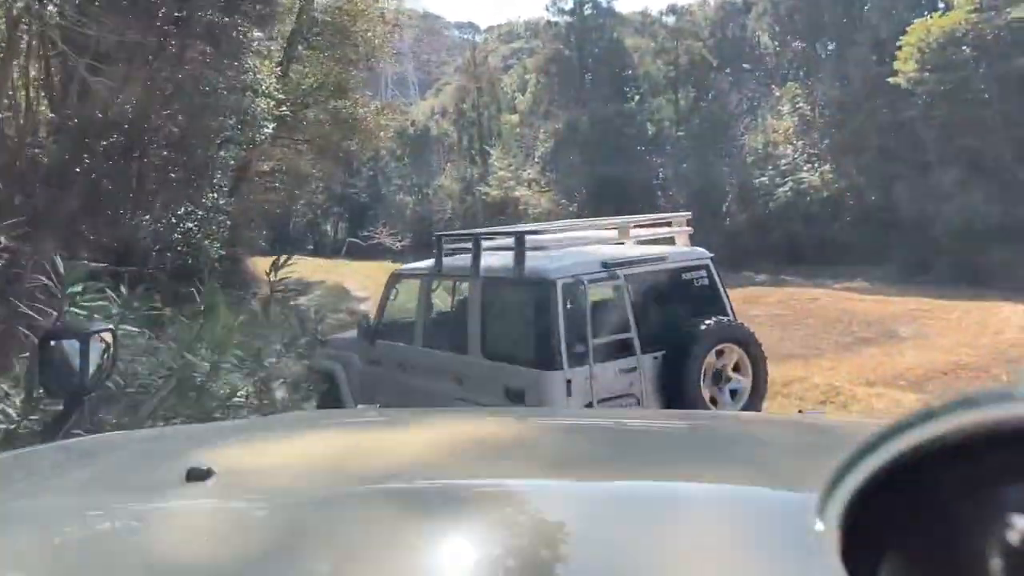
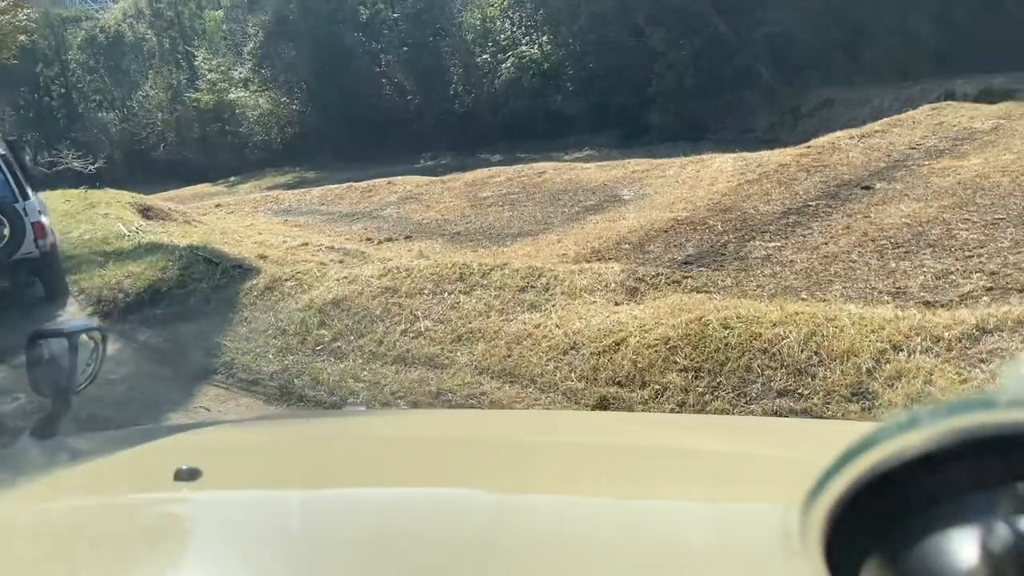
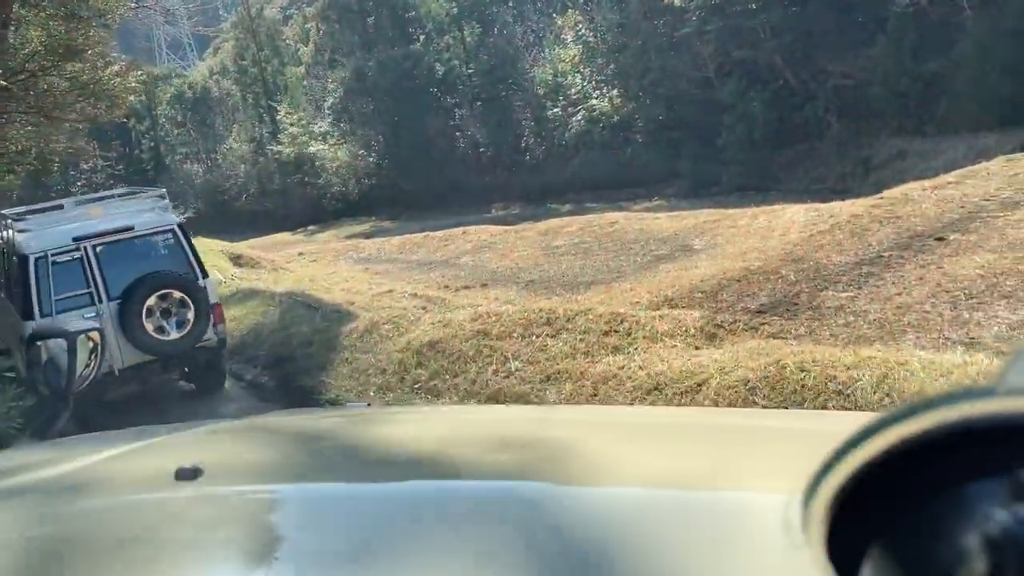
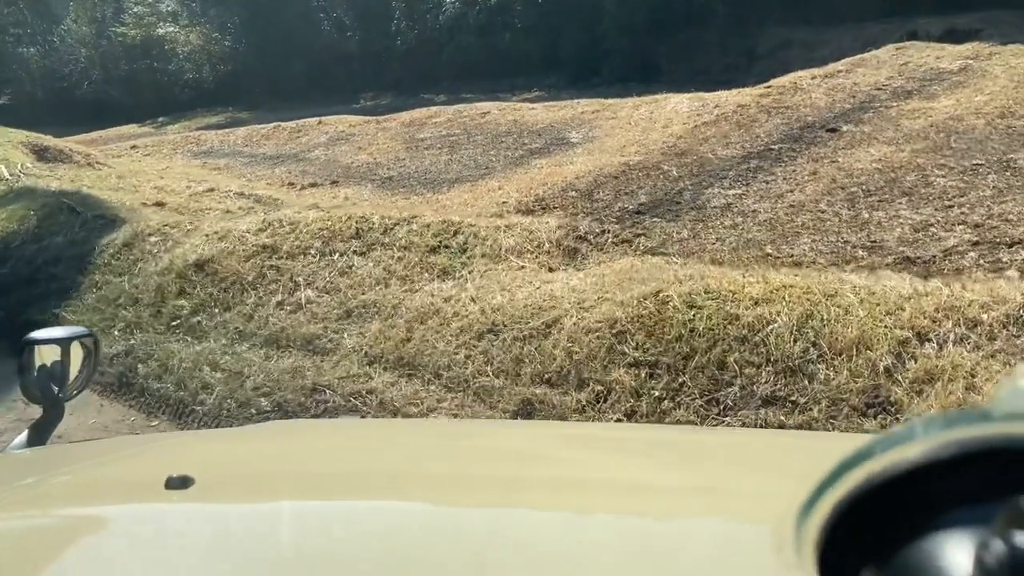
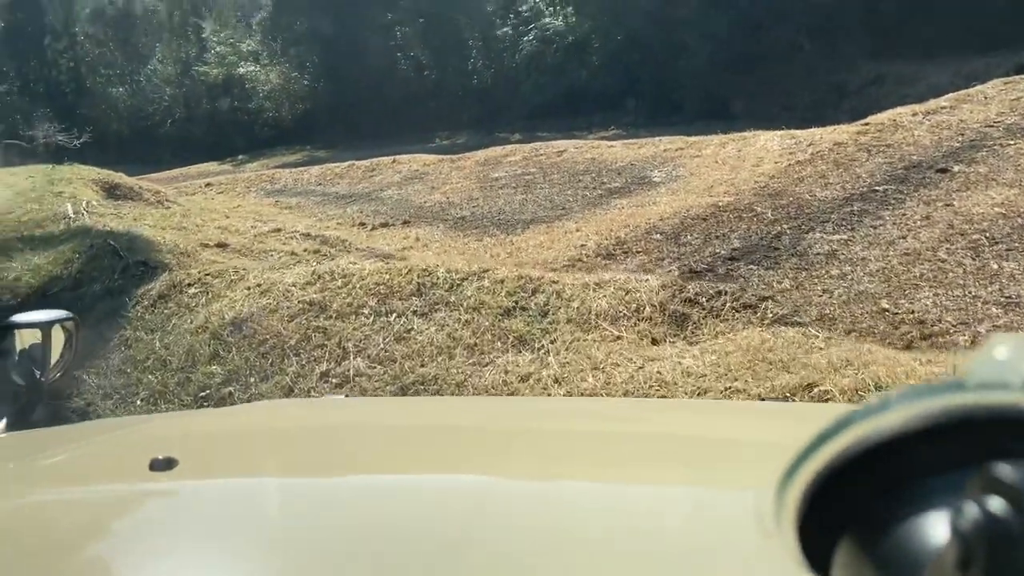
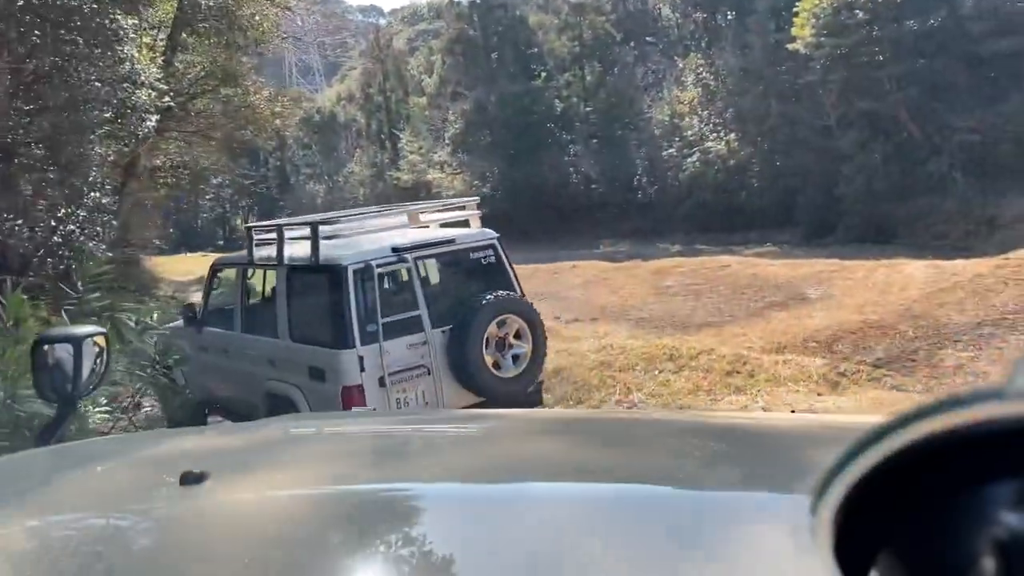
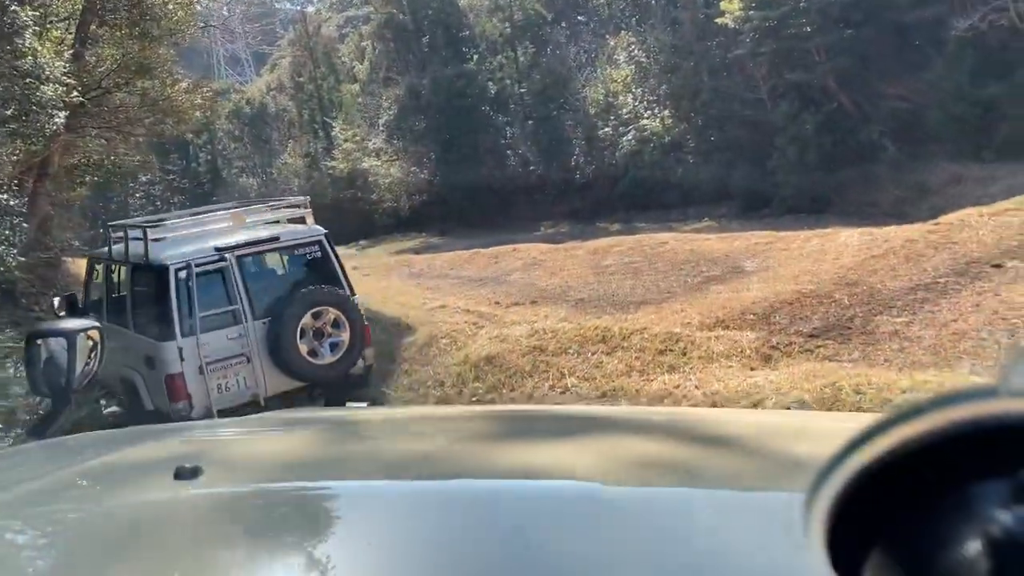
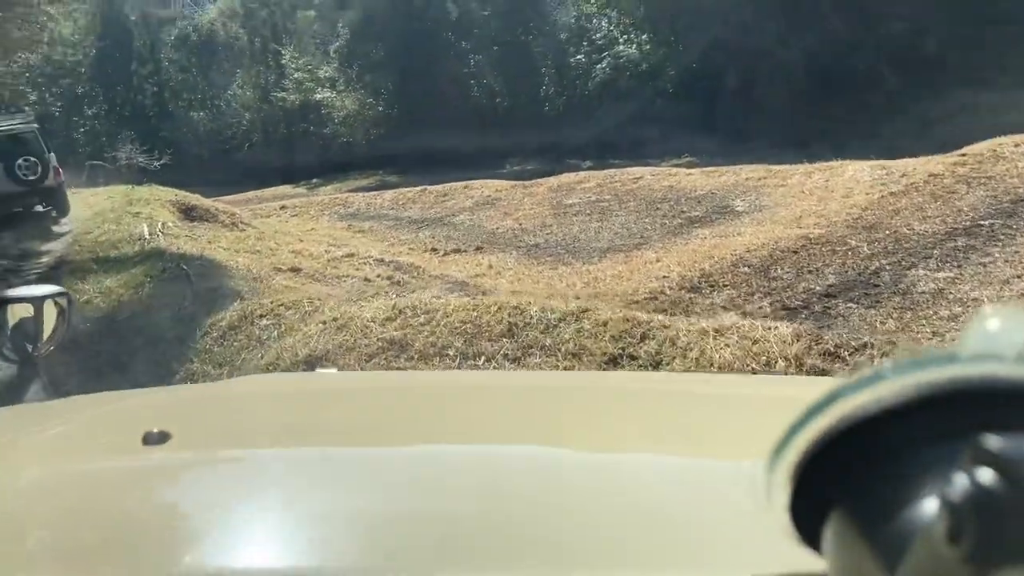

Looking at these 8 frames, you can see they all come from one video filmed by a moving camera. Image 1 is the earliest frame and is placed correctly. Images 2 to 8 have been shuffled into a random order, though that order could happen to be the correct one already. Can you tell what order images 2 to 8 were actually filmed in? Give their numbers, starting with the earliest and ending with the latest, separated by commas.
6, 7, 3, 2, 4, 5, 8
